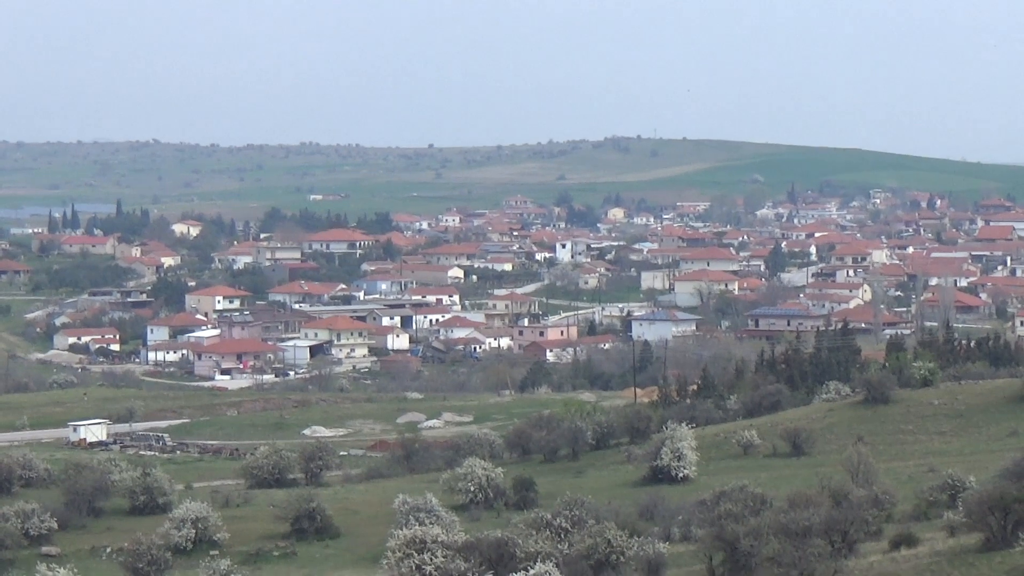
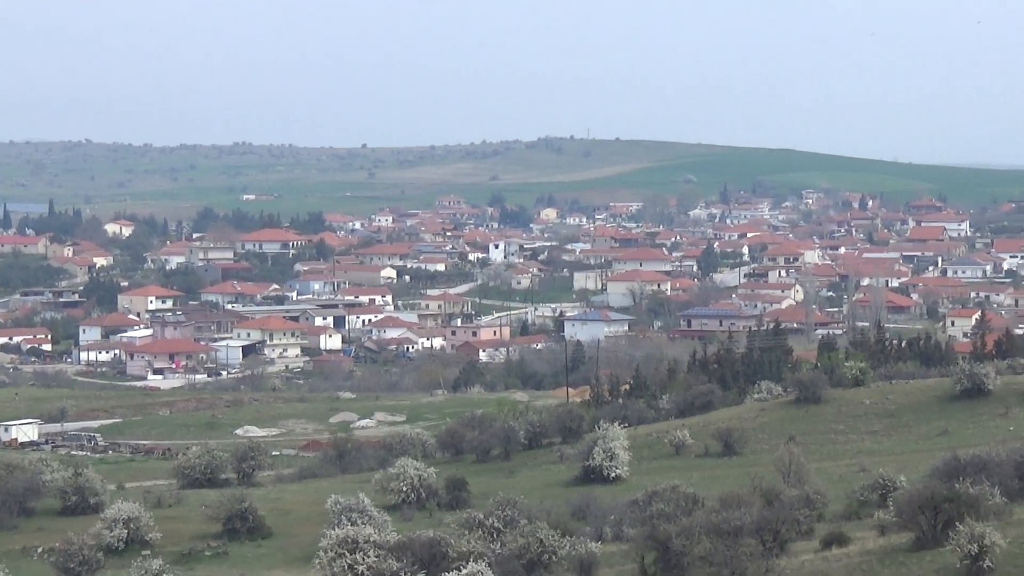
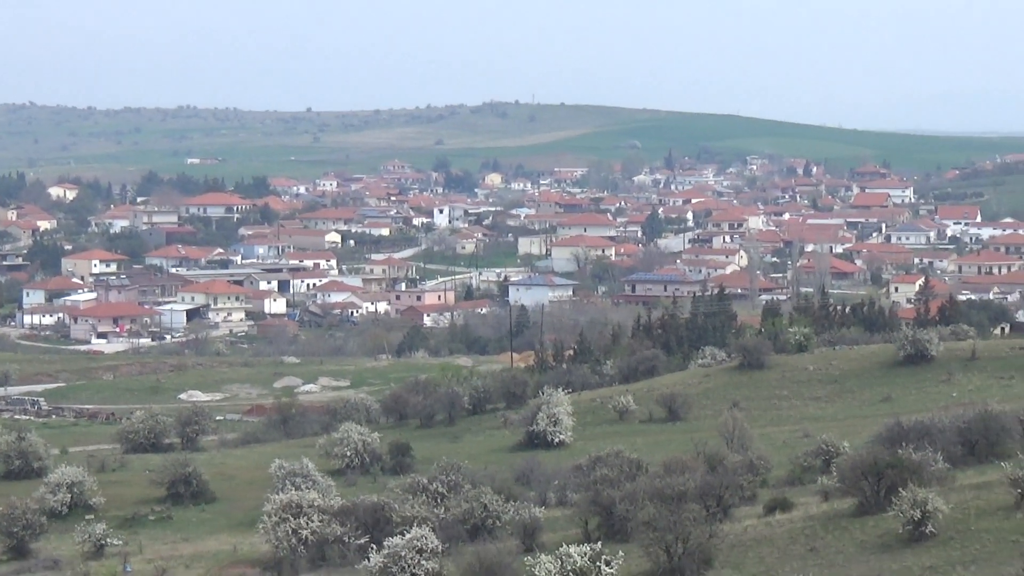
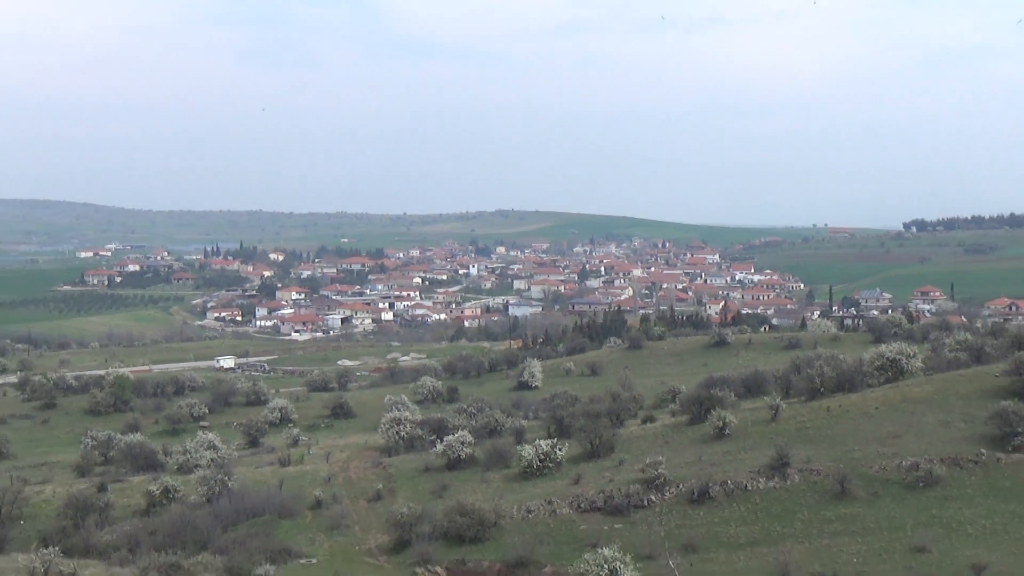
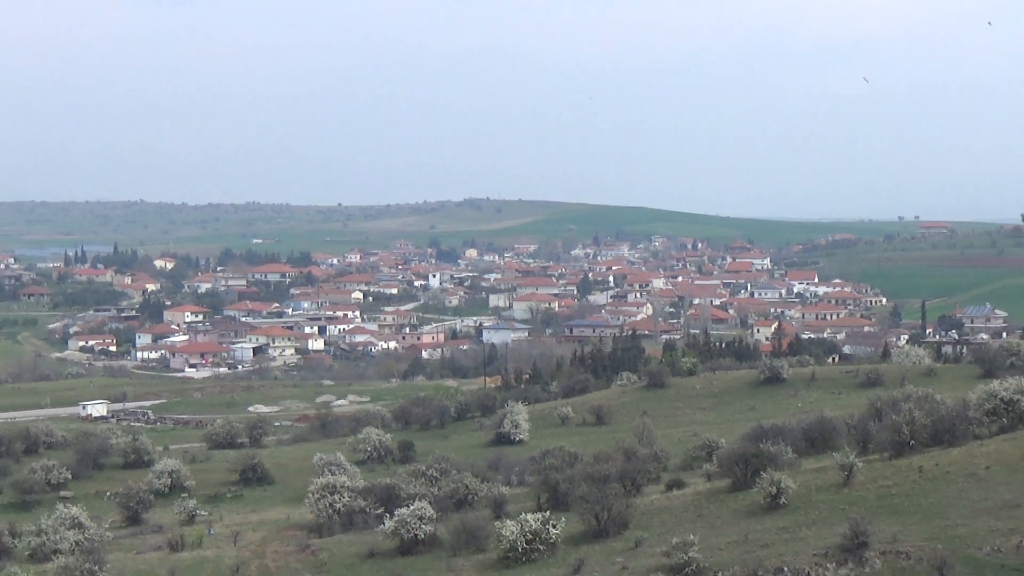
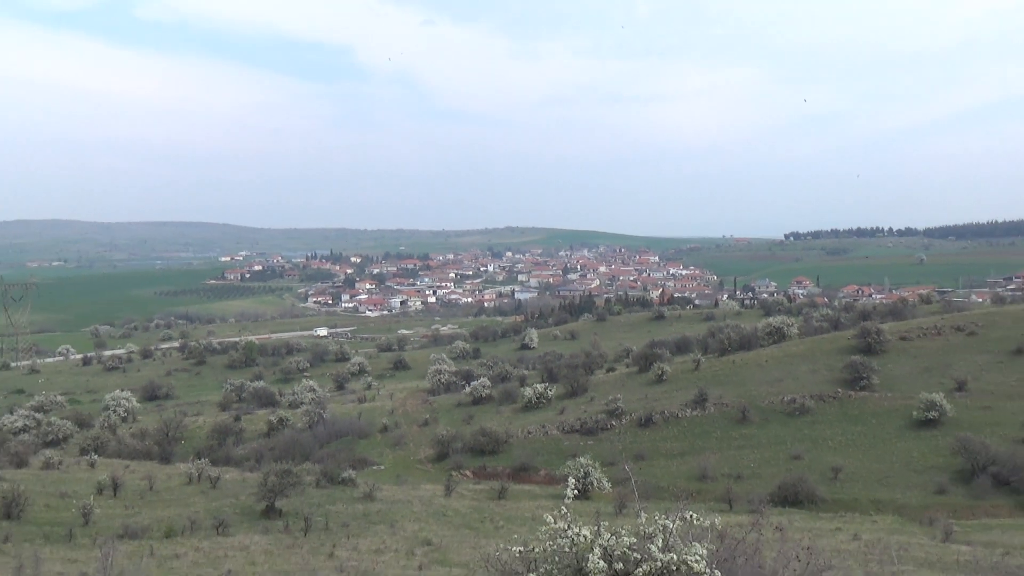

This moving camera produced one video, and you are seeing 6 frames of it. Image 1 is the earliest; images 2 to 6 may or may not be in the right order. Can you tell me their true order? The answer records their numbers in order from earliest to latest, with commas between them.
2, 3, 5, 4, 6
